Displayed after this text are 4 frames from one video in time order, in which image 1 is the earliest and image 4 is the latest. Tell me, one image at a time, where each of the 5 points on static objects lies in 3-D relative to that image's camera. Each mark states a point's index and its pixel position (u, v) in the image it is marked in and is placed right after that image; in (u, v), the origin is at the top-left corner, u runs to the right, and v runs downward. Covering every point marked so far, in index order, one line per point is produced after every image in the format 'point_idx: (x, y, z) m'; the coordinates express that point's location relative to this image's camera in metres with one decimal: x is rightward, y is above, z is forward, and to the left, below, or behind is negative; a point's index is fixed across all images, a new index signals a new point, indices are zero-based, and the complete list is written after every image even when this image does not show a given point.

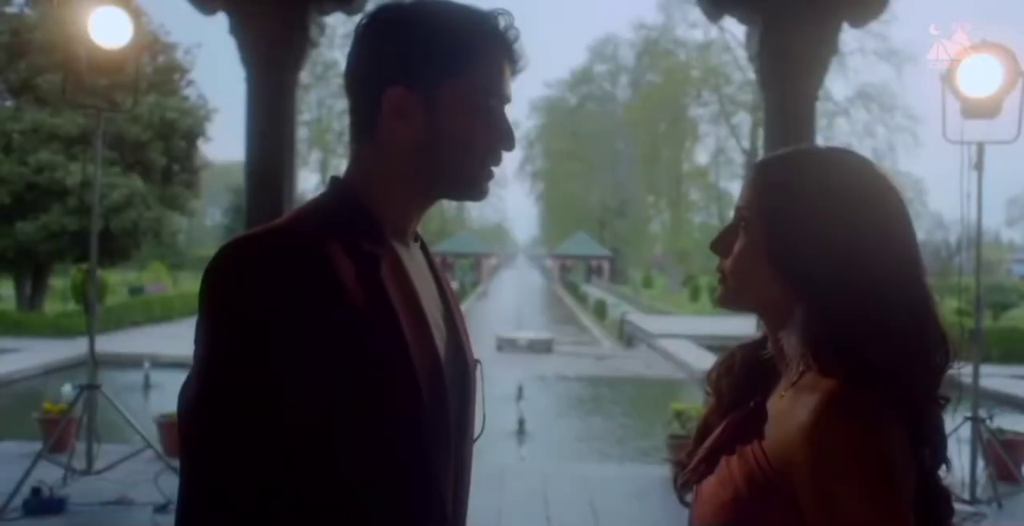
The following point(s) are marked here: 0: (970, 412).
0: (+2.0, -0.6, +4.9) m
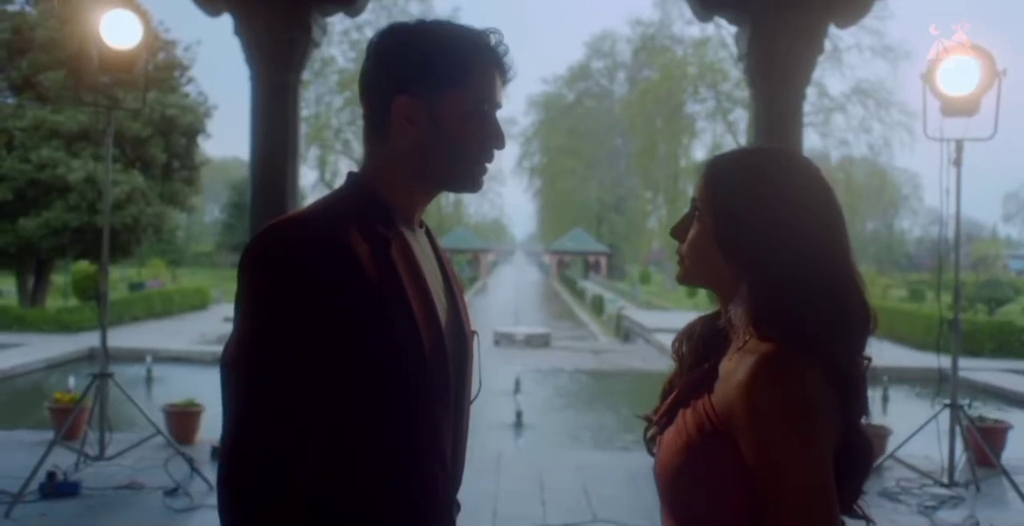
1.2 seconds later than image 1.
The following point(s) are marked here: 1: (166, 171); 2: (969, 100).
0: (+1.9, -0.6, +5.1) m
1: (-4.8, +1.3, +15.7) m
2: (+2.0, +0.7, +4.9) m
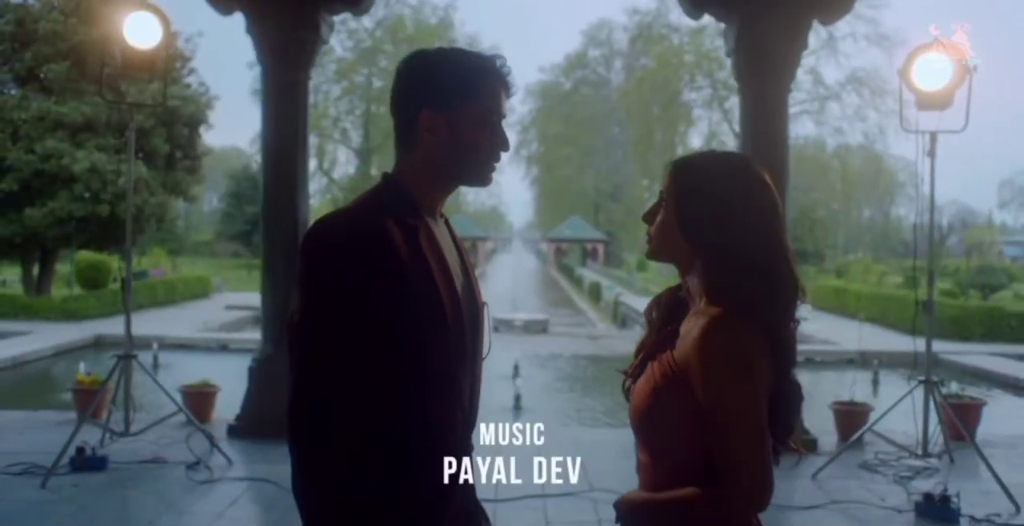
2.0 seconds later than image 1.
0: (+1.9, -0.5, +5.4) m
1: (-4.8, +1.4, +15.9) m
2: (+2.0, +0.8, +5.2) m
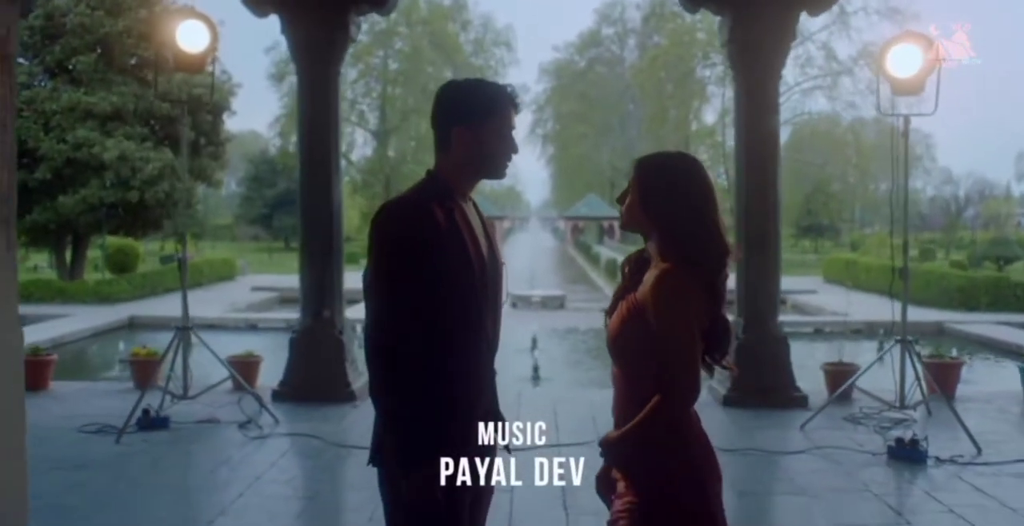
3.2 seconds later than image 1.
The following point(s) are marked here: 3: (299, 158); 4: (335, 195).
0: (+2.0, -0.4, +6.0) m
1: (-4.6, +1.7, +16.6) m
2: (+2.0, +0.9, +5.7) m
3: (-1.2, +0.6, +6.6) m
4: (-1.0, +0.4, +6.6) m
